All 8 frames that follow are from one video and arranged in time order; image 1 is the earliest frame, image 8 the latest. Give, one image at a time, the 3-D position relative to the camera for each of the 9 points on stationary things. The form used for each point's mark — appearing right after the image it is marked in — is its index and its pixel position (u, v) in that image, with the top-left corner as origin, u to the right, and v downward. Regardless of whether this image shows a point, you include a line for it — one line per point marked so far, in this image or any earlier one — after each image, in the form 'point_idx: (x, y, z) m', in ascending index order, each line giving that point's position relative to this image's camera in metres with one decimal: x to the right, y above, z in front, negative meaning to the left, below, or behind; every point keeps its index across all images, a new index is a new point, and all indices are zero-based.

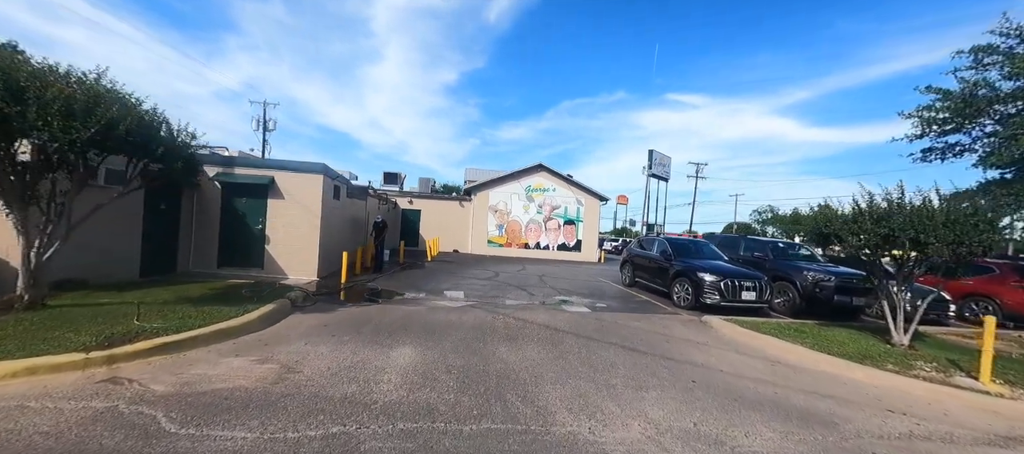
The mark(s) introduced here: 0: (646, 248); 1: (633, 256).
0: (+4.5, -0.7, +12.4) m
1: (+4.1, -1.0, +12.9) m
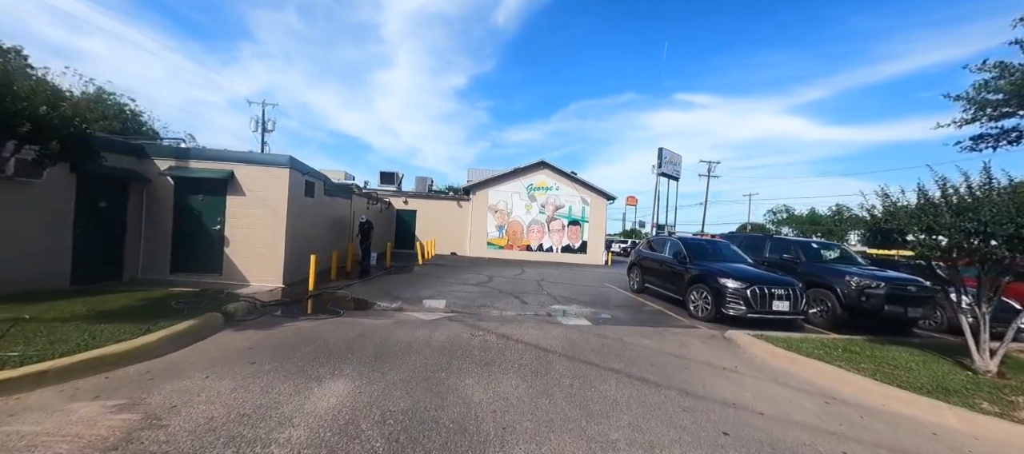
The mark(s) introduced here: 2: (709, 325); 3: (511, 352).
0: (+4.3, -0.7, +11.0) m
1: (+4.0, -1.0, +11.5) m
2: (+4.1, -2.1, +7.8) m
3: (0.0, -1.9, +5.5) m
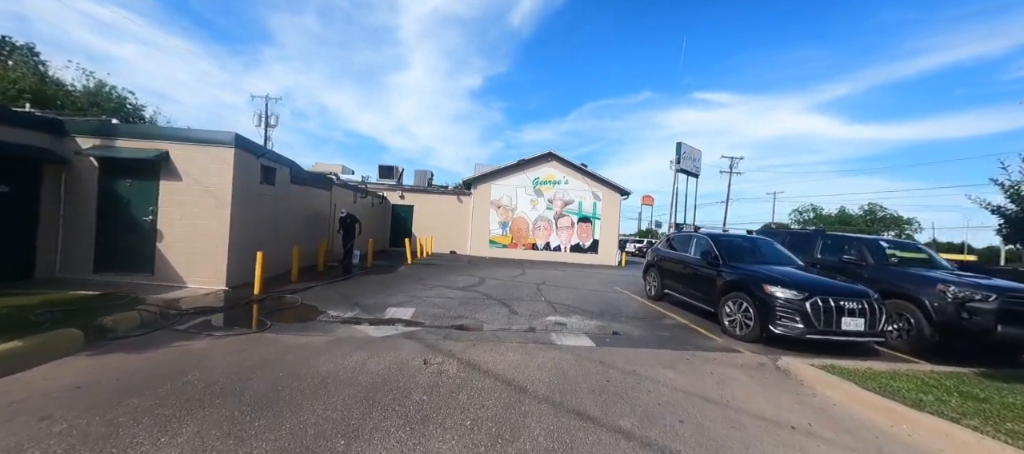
0: (+4.1, -0.5, +9.1) m
1: (+3.8, -0.9, +9.6) m
2: (+3.8, -1.9, +5.9) m
3: (-0.4, -1.7, +3.8) m
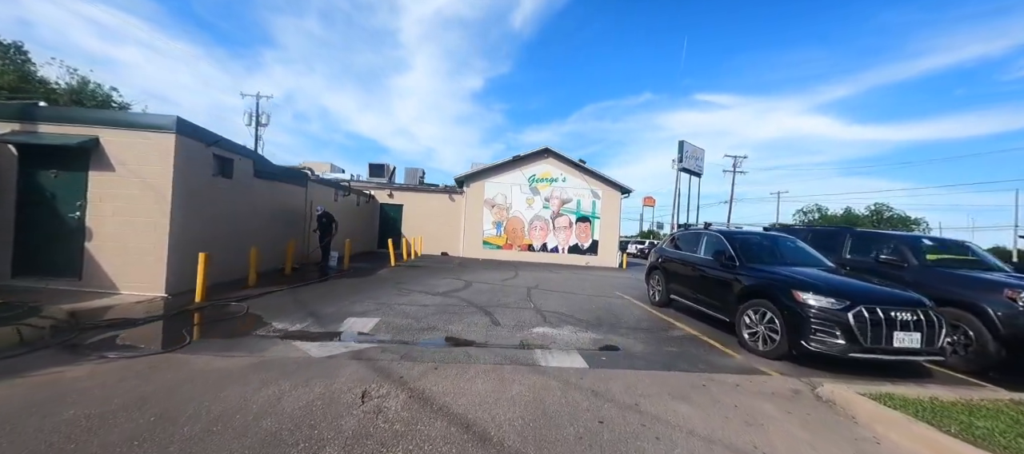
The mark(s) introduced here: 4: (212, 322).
0: (+3.8, -0.5, +8.0) m
1: (+3.5, -0.8, +8.5) m
2: (+3.5, -1.8, +4.9) m
3: (-0.8, -1.6, +2.7) m
4: (-4.6, -1.5, +5.8) m
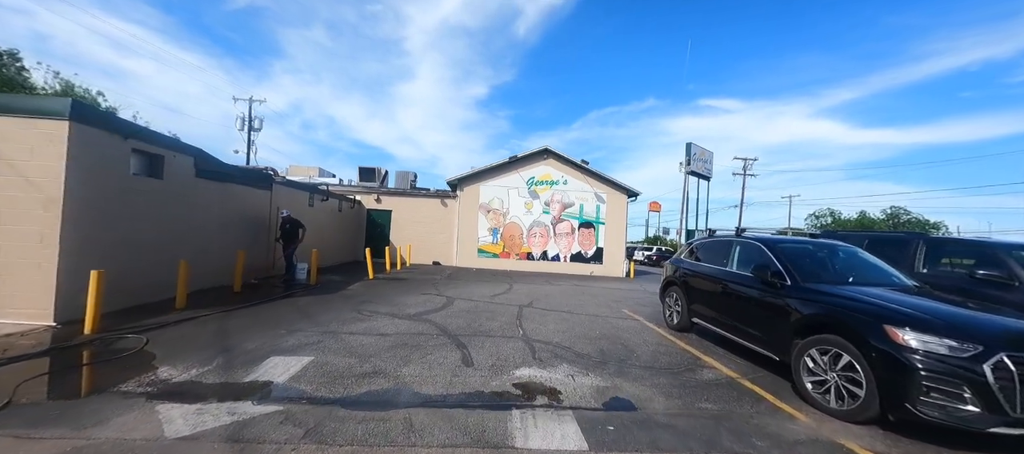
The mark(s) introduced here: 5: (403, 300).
0: (+3.5, -0.6, +6.5) m
1: (+3.2, -0.9, +7.0) m
2: (+3.2, -1.9, +3.3) m
3: (-1.1, -1.7, +1.2) m
4: (-4.9, -1.6, +4.3) m
5: (-2.4, -1.6, +8.2) m
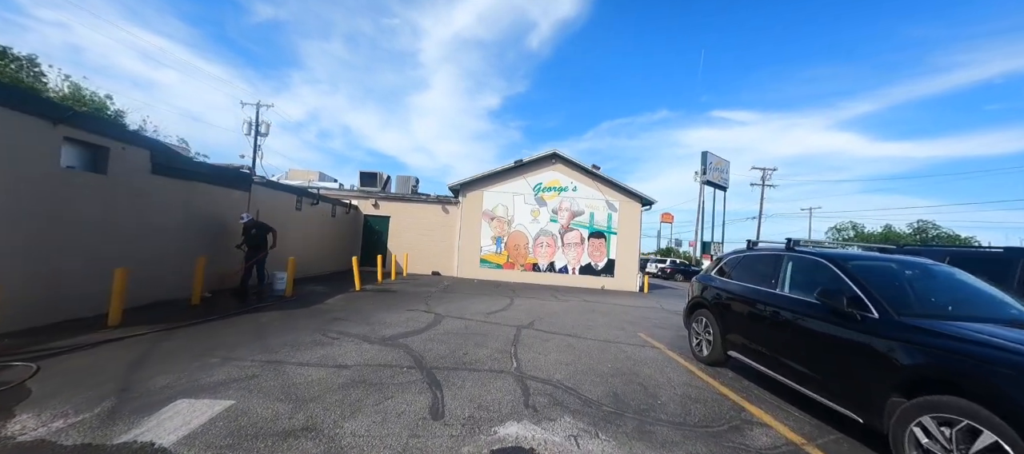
0: (+3.4, -0.7, +5.2) m
1: (+3.1, -1.1, +5.7) m
2: (+3.0, -2.0, +2.0) m
3: (-1.3, -1.6, +0.1) m
4: (-5.0, -1.6, +3.3) m
5: (-2.4, -1.7, +7.1) m
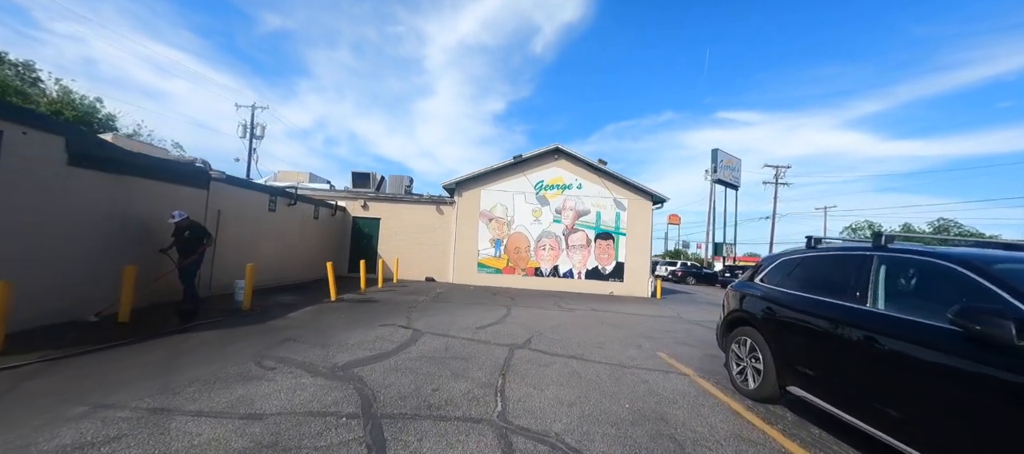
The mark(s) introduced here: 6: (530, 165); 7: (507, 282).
0: (+3.2, -0.7, +3.9) m
1: (+2.9, -1.0, +4.4) m
2: (+2.7, -1.8, +0.7) m
3: (-1.6, -1.5, -1.2) m
4: (-5.2, -1.6, +2.1) m
5: (-2.6, -1.7, +5.8) m
6: (+0.8, +2.6, +16.0) m
7: (-0.2, -2.3, +15.6) m
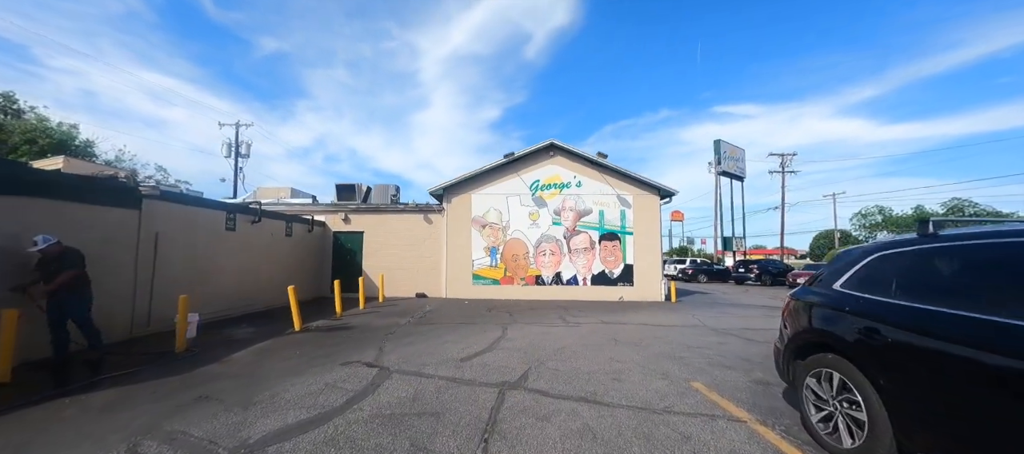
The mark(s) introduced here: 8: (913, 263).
0: (+3.0, -0.5, +2.5) m
1: (+2.8, -0.9, +3.0) m
2: (+2.6, -1.6, -0.7) m
3: (-1.8, -1.6, -2.6) m
4: (-5.4, -1.9, +0.7) m
5: (-2.7, -1.9, +4.4) m
6: (+0.5, +2.5, +14.7) m
7: (-0.2, -2.5, +14.2) m
8: (+3.1, -0.3, +3.1) m
